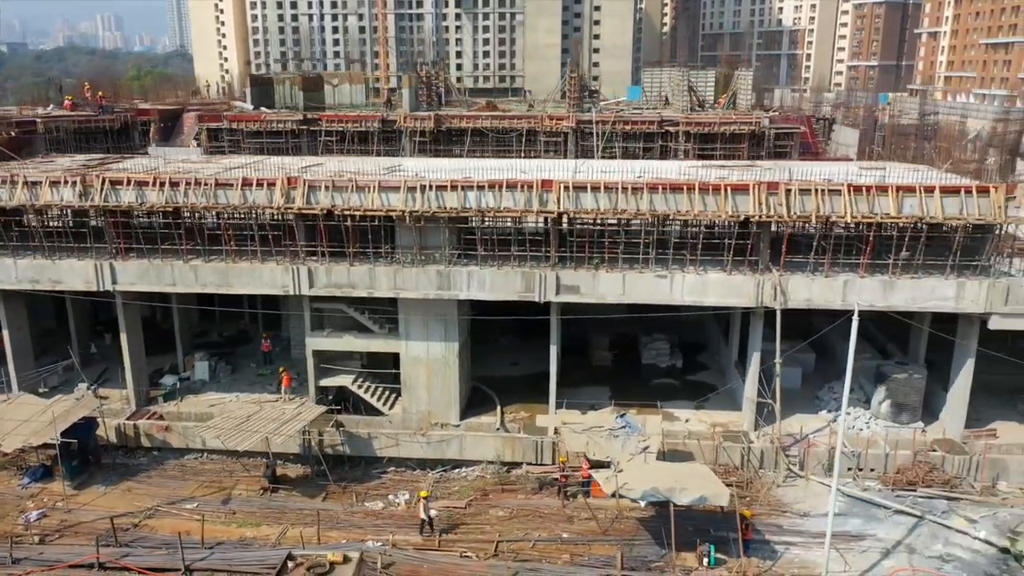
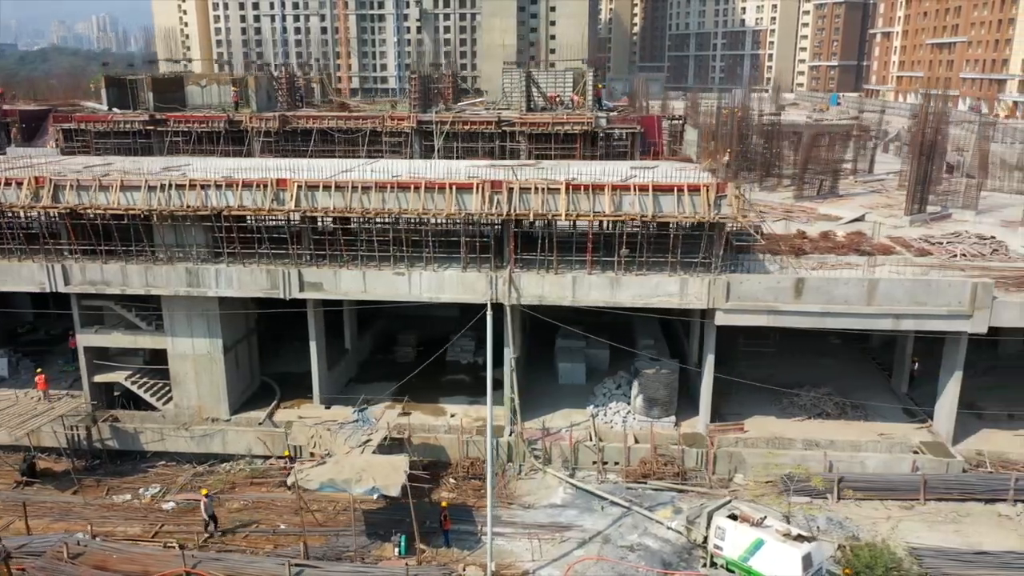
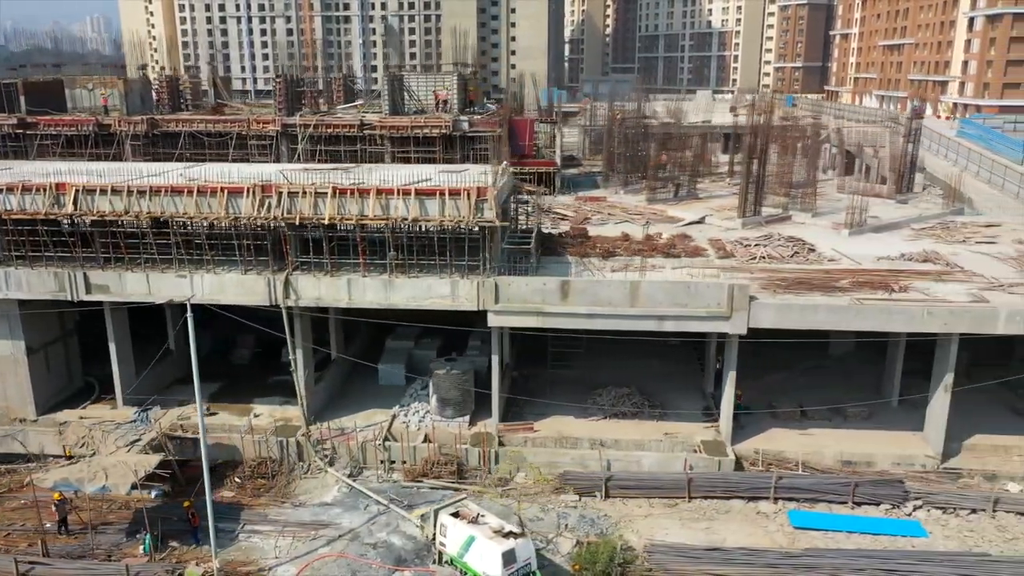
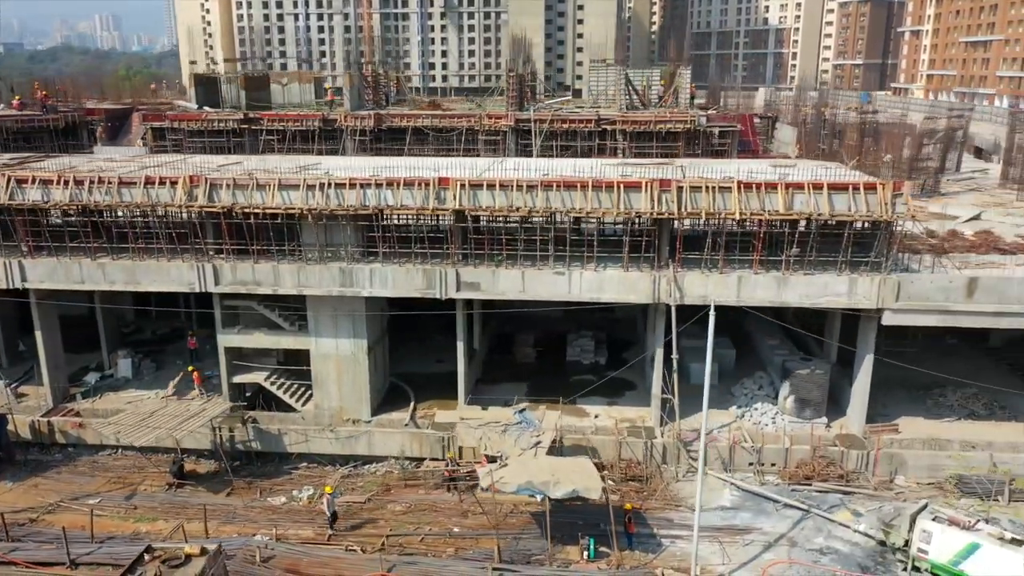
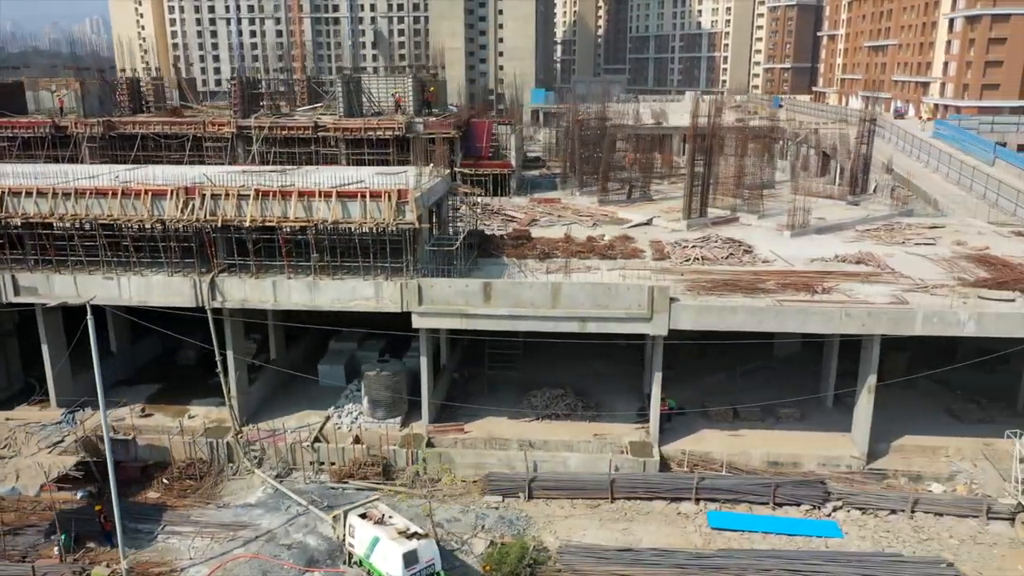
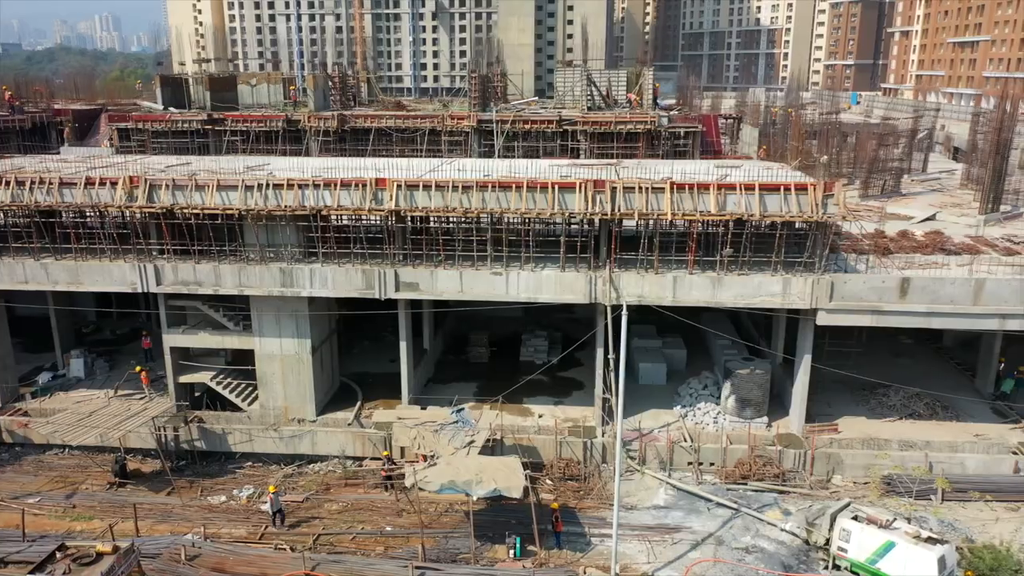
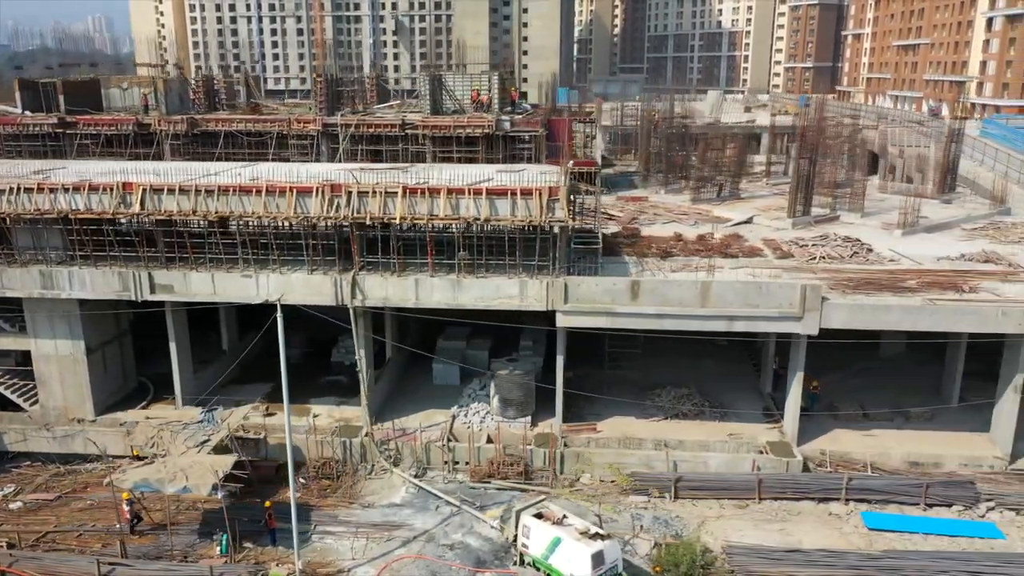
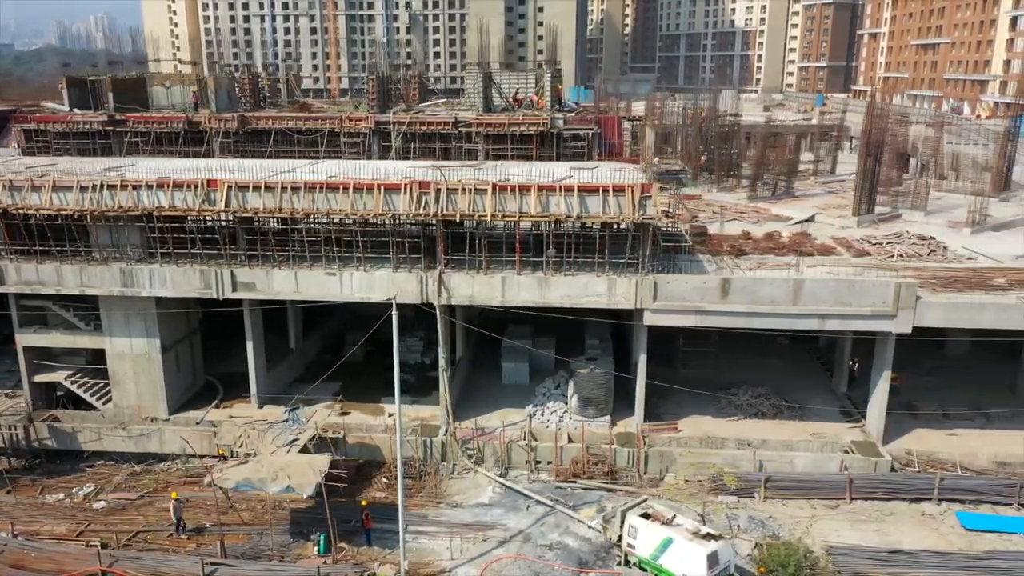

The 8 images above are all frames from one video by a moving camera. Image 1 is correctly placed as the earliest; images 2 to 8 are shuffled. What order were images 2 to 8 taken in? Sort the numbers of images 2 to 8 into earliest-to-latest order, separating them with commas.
4, 6, 2, 8, 7, 3, 5
